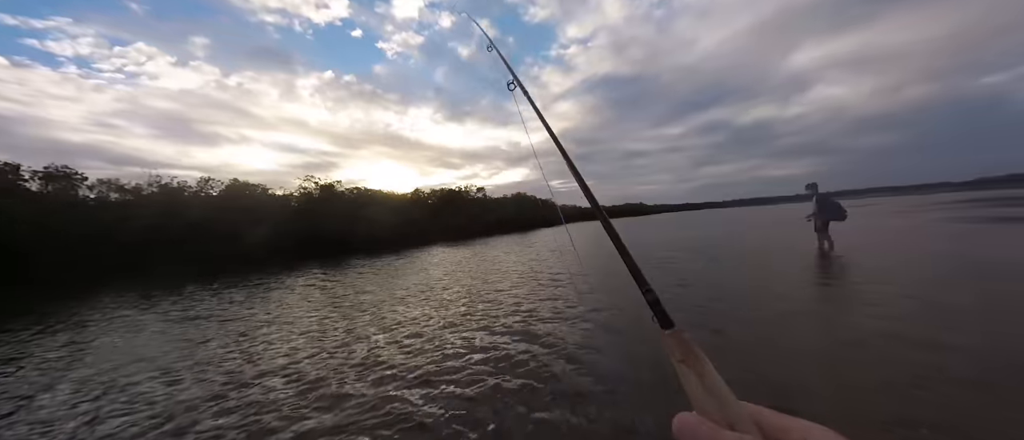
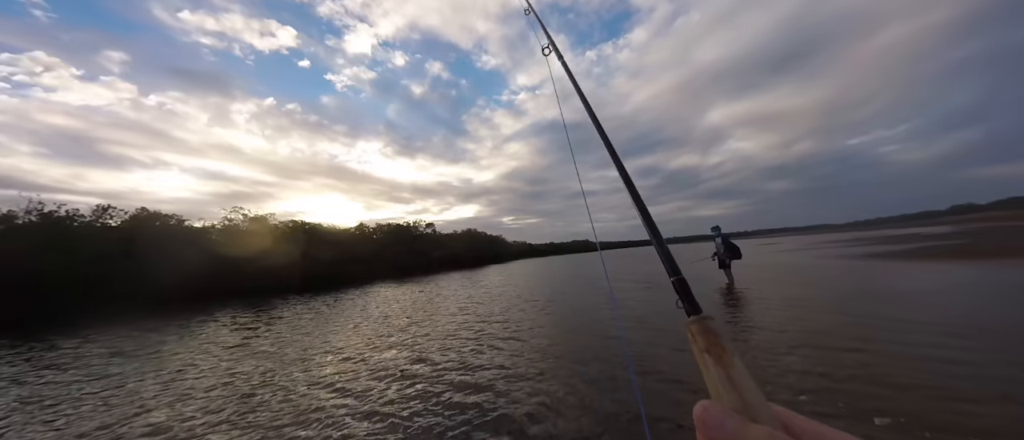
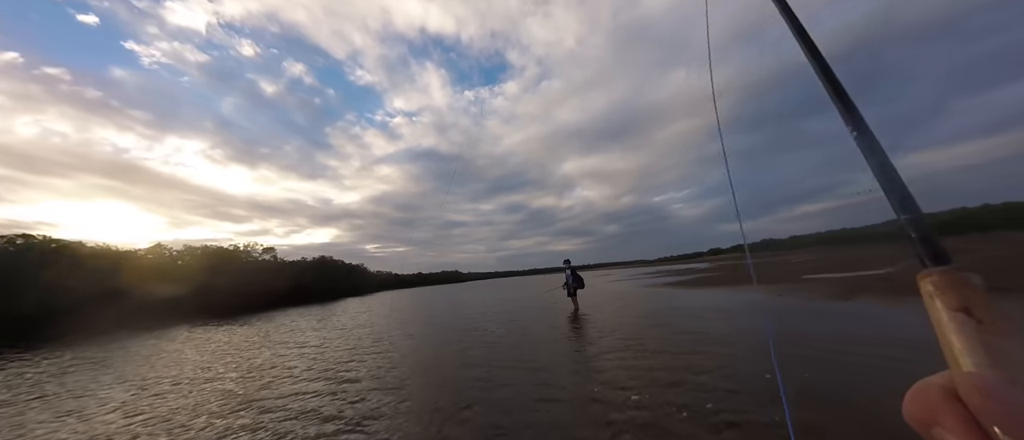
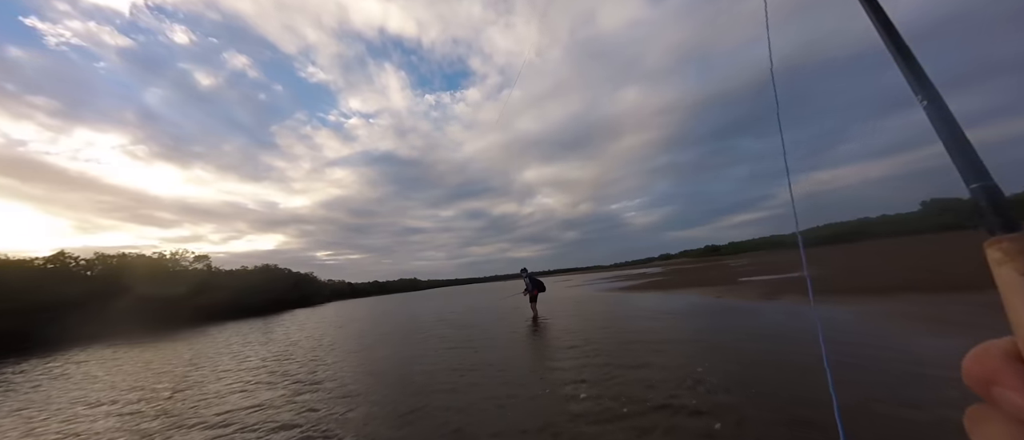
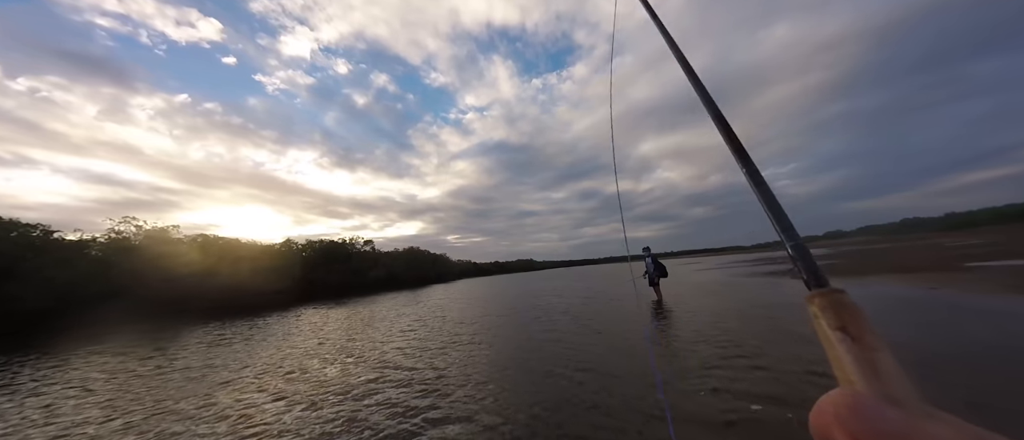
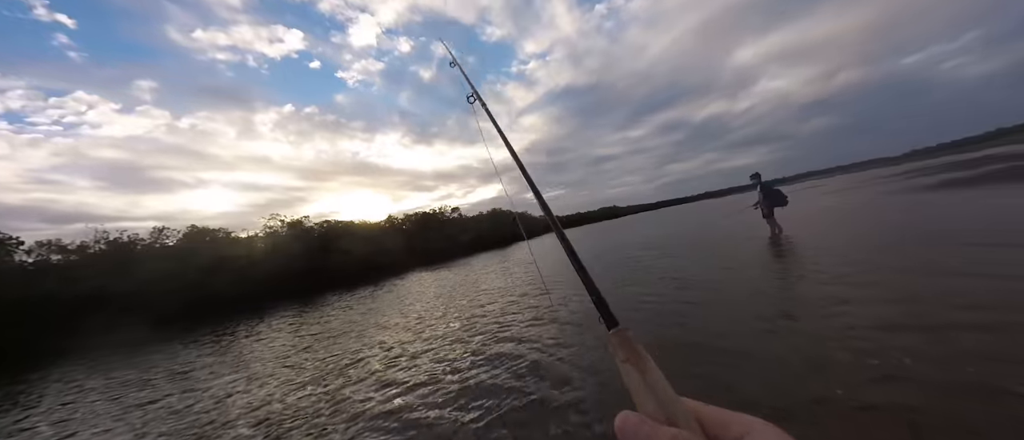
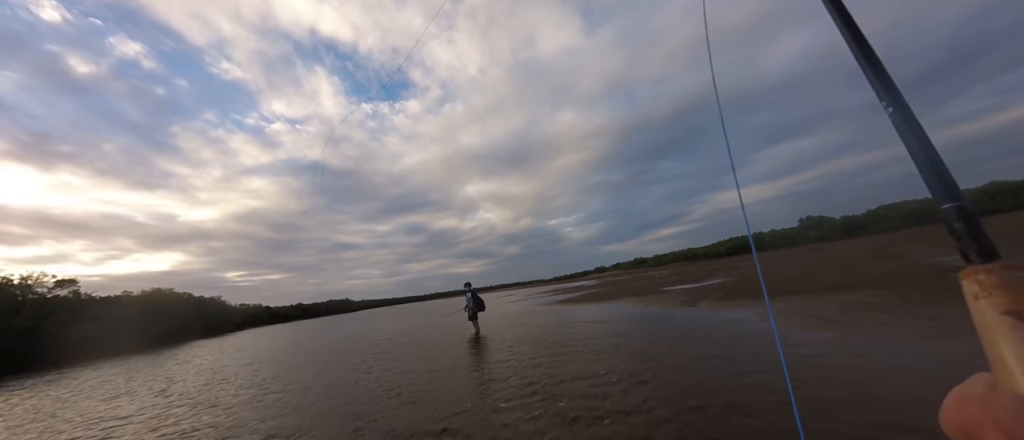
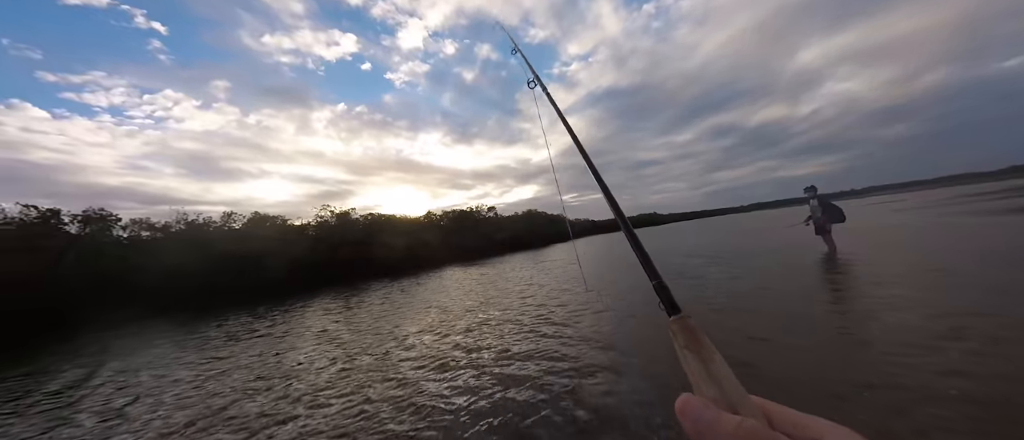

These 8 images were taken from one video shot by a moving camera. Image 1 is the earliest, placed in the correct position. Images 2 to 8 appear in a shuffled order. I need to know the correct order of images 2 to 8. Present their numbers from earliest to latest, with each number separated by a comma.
6, 8, 2, 5, 3, 4, 7
